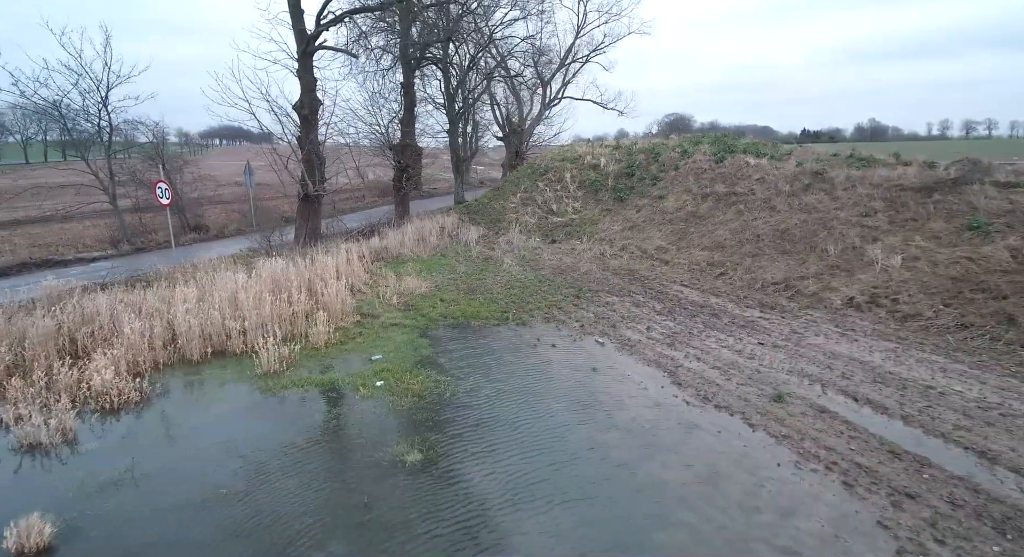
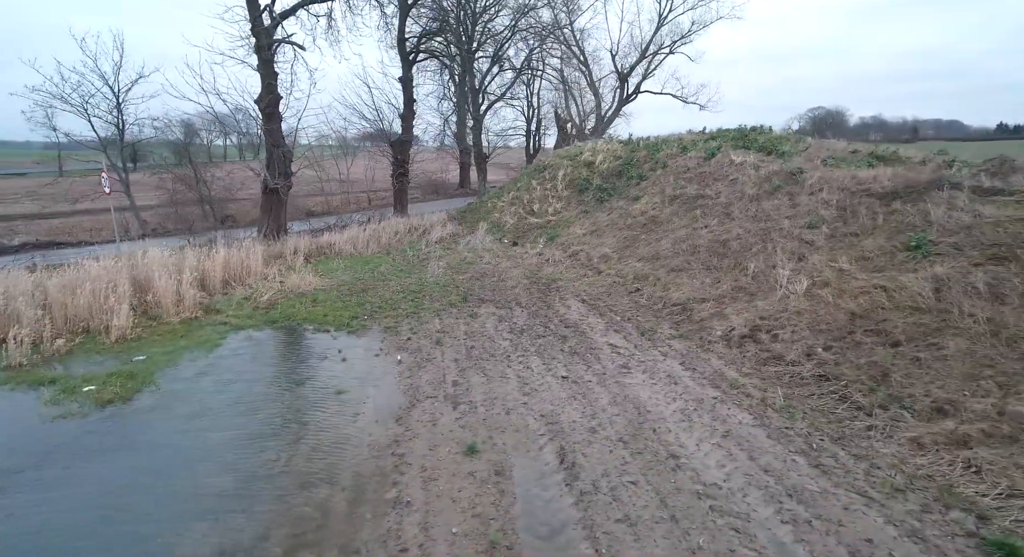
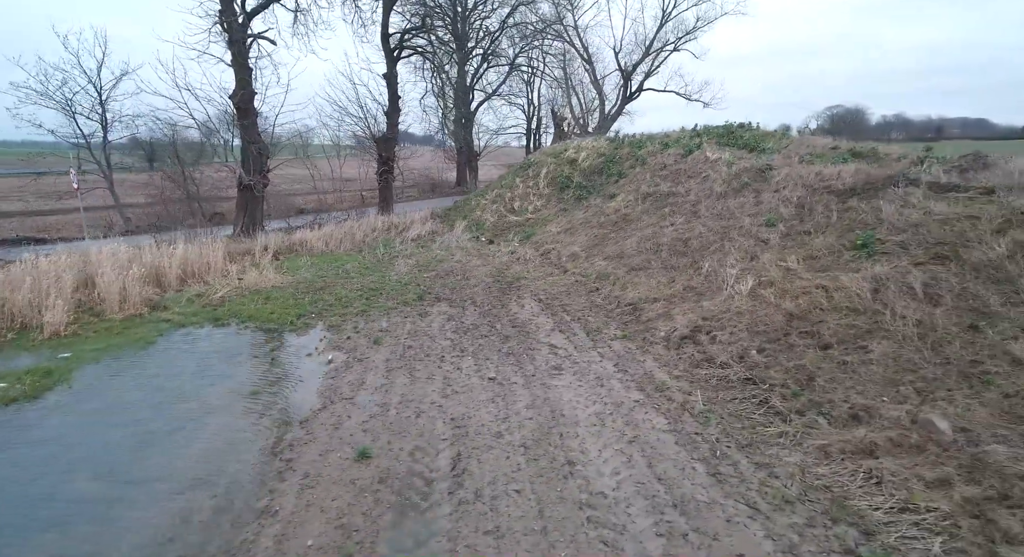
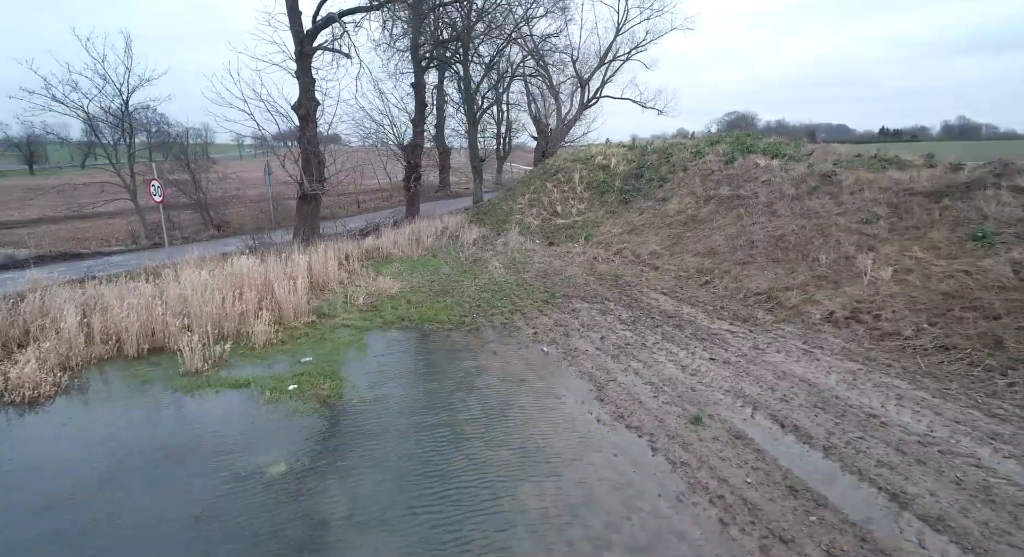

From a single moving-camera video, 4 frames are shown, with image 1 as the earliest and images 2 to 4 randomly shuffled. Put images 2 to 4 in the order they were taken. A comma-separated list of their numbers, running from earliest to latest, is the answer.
4, 2, 3
